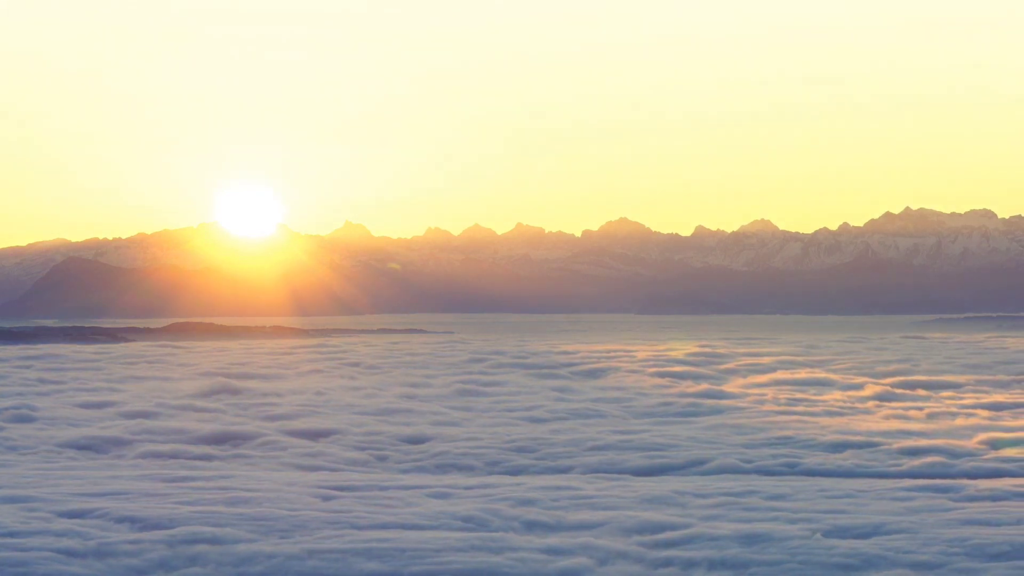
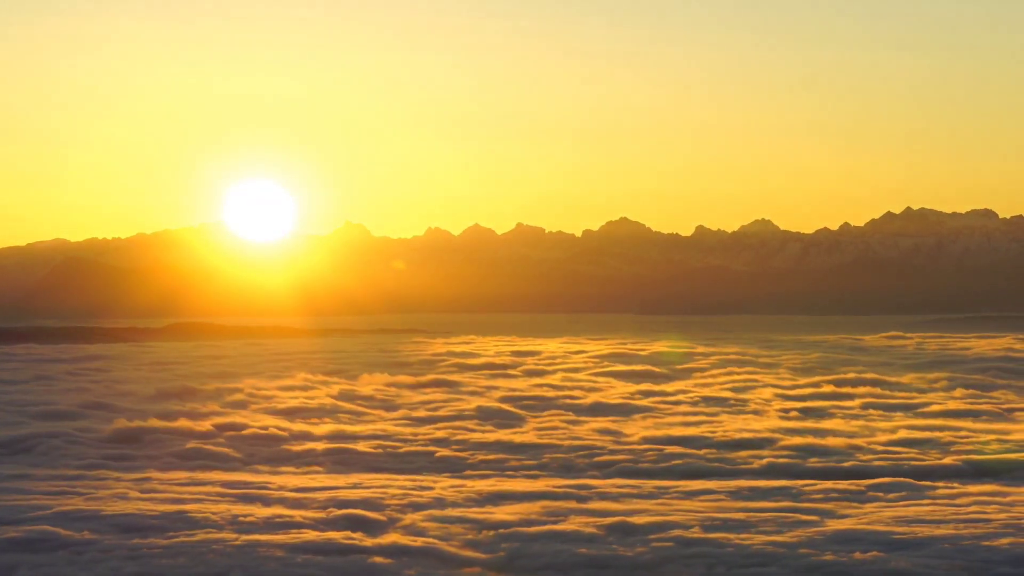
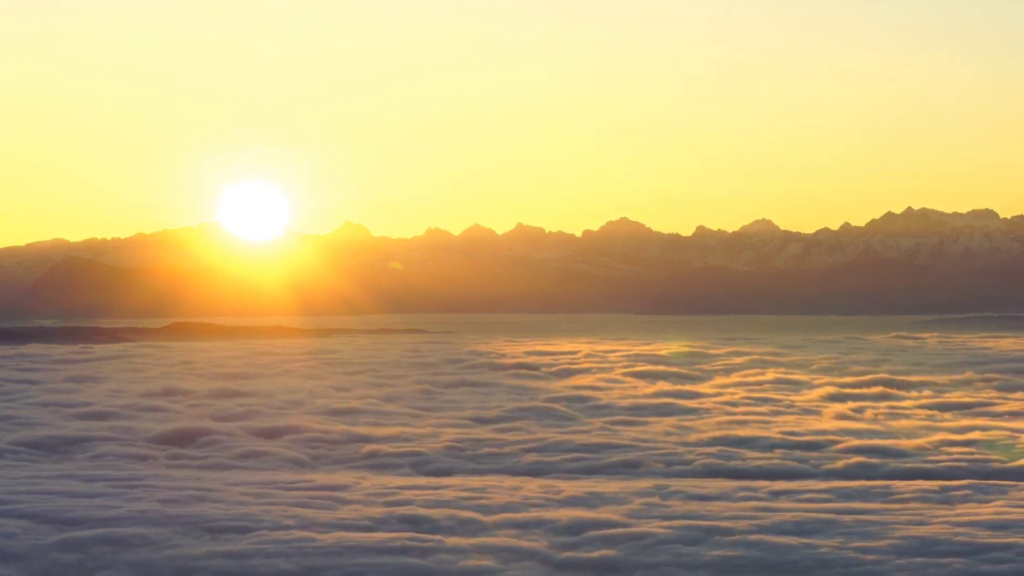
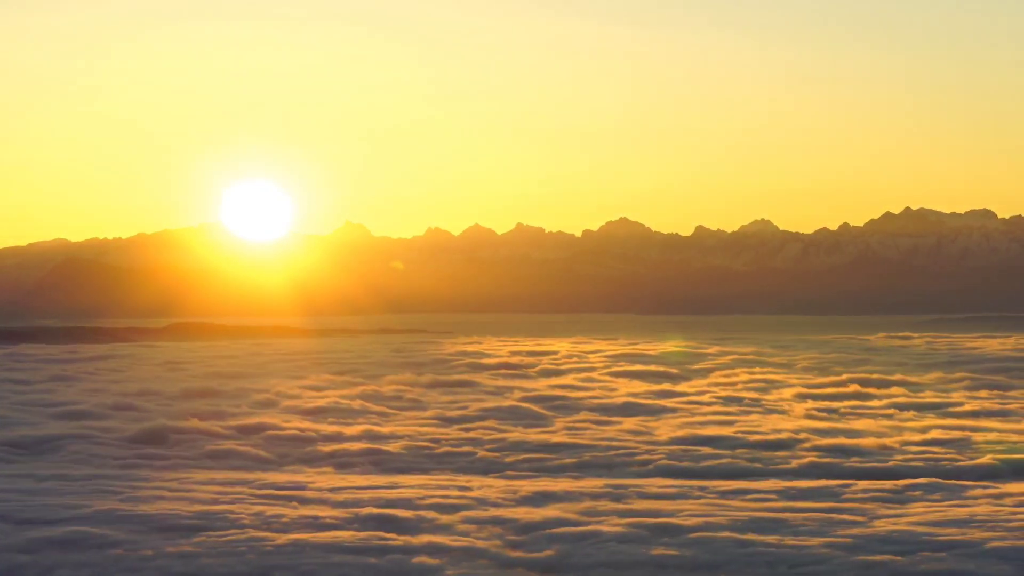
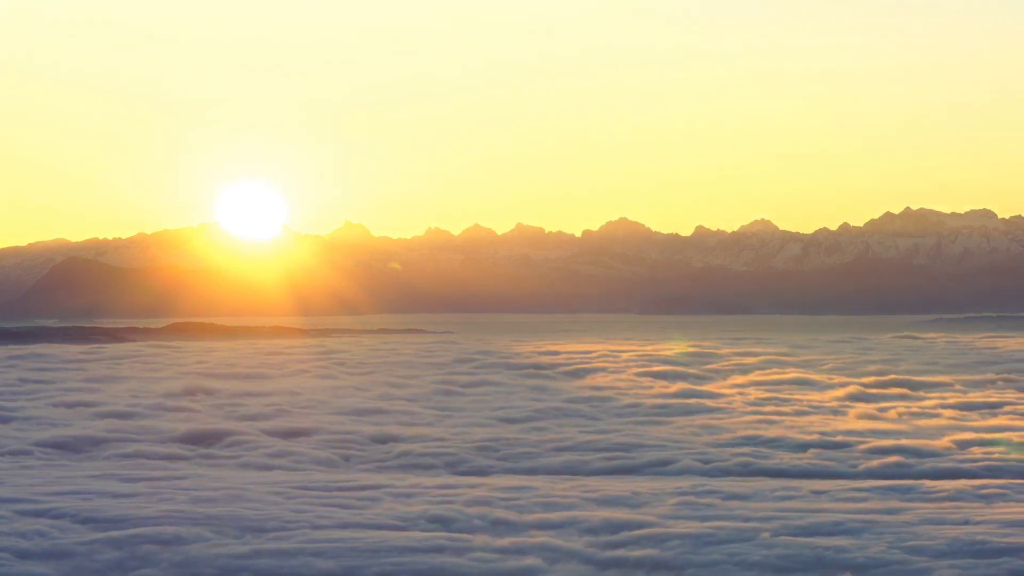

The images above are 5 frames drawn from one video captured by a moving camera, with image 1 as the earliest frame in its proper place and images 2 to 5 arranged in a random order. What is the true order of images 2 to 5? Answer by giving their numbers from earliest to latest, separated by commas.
5, 3, 4, 2
